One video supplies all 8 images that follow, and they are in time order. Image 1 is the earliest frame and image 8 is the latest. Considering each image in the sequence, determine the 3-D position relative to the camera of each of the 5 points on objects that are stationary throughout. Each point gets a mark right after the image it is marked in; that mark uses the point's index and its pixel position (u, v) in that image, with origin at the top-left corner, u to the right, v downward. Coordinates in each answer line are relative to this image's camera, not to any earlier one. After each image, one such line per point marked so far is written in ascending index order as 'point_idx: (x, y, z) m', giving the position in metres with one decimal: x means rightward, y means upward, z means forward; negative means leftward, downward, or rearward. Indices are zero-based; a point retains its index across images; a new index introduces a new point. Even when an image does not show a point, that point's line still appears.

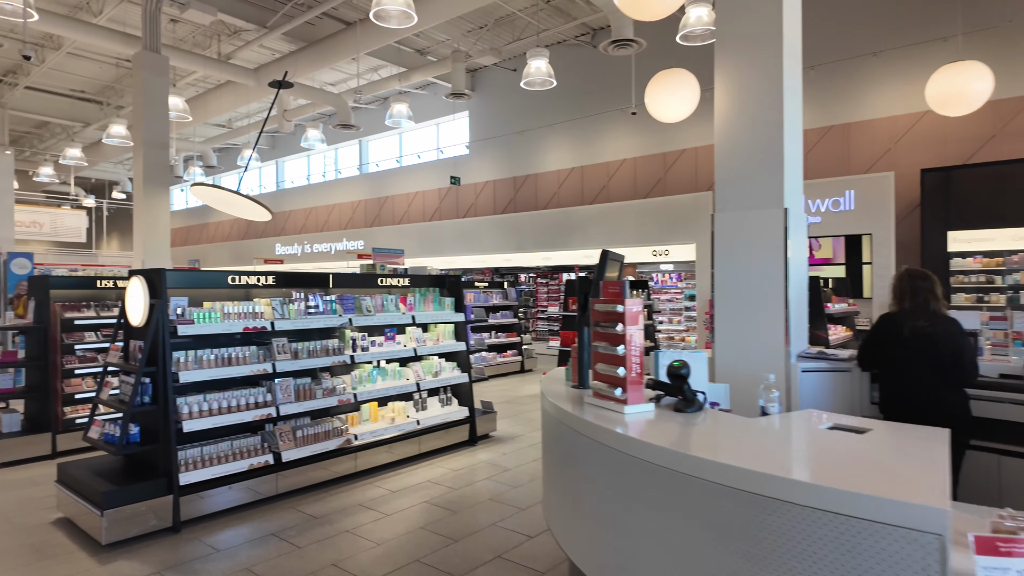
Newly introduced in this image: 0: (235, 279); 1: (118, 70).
0: (-2.1, +0.1, +4.6) m
1: (-10.2, +5.6, +15.3) m
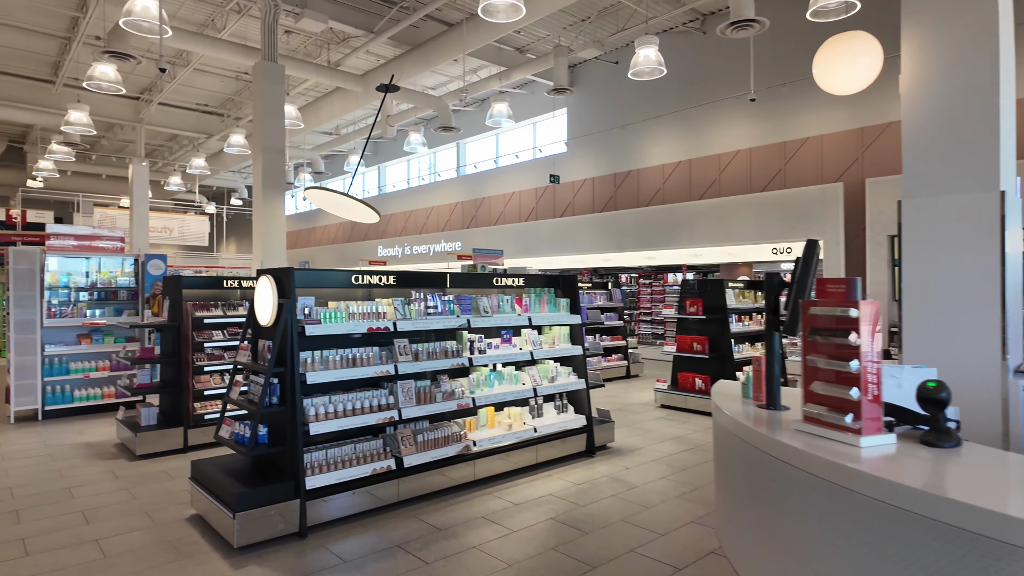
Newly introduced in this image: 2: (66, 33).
0: (-1.2, +0.1, +4.5) m
1: (-7.5, +5.6, +16.3) m
2: (-10.0, +5.7, +13.3) m
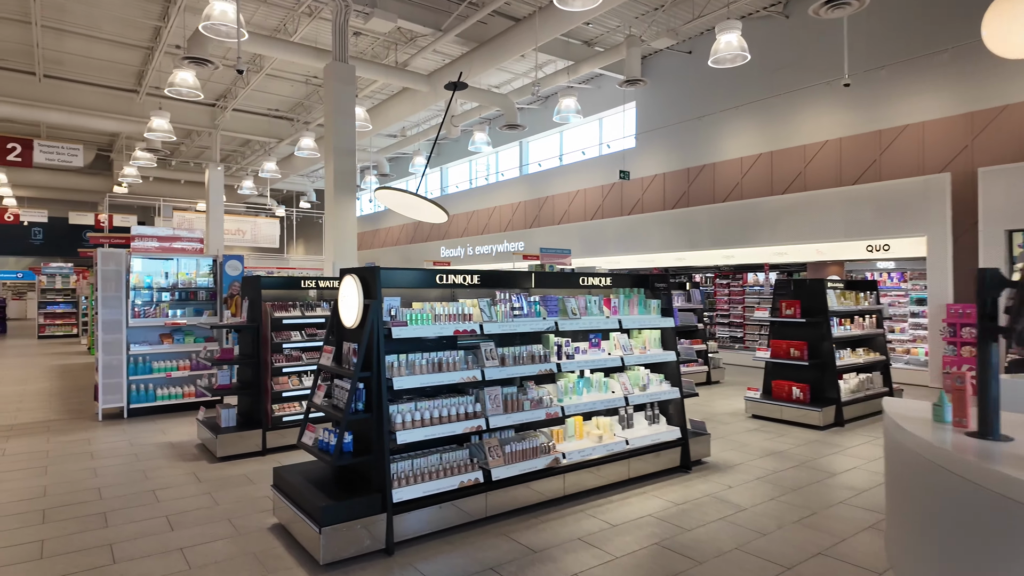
0: (-0.5, +0.1, +4.2) m
1: (-5.7, +5.6, +16.6) m
2: (-8.5, +5.7, +13.8) m
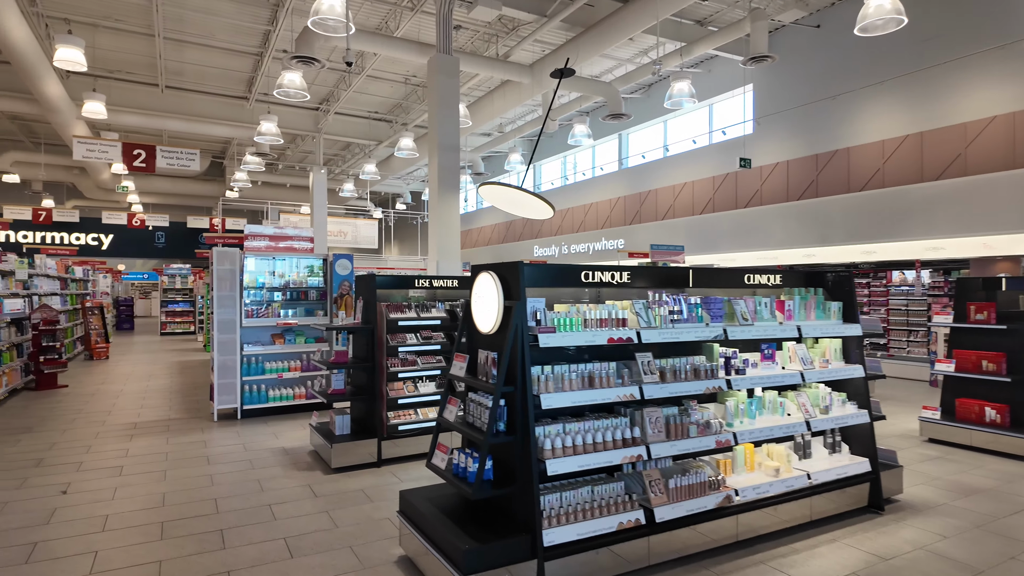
0: (+0.5, +0.1, +3.5) m
1: (-3.0, +5.6, +16.5) m
2: (-6.1, +5.7, +14.2) m
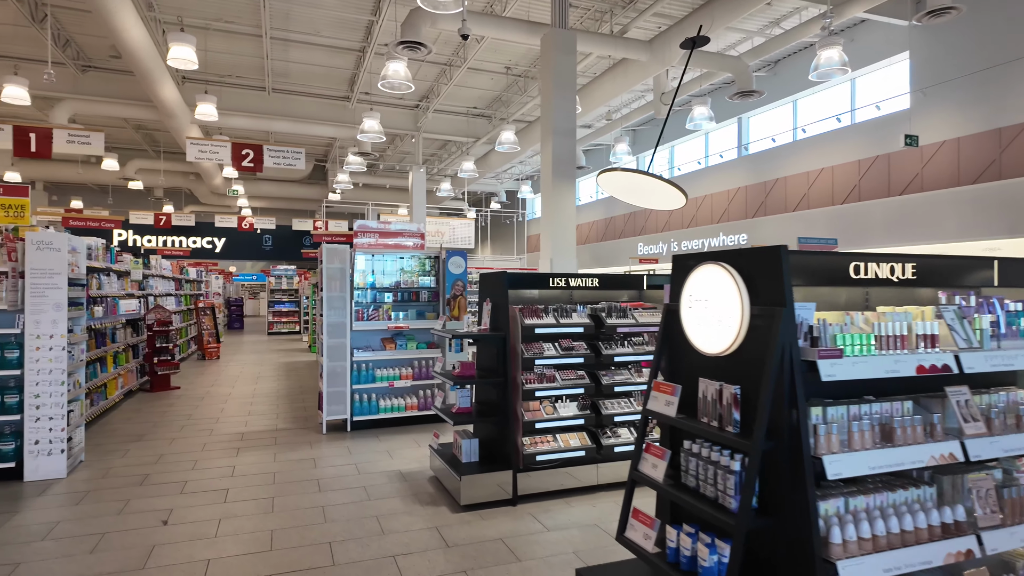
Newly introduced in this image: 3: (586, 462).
0: (+1.4, +0.1, +2.4) m
1: (-0.1, +5.6, +15.7) m
2: (-3.5, +5.7, +13.9) m
3: (+0.6, -1.3, +4.6) m
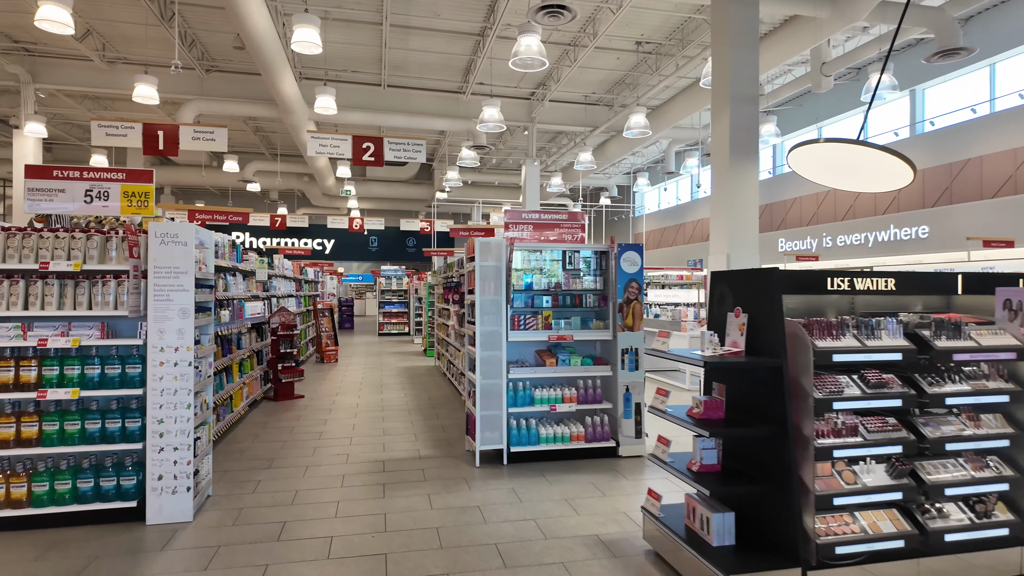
0: (+2.5, 0.0, +0.7) m
1: (+3.0, +5.5, +14.2) m
2: (-0.6, +5.6, +12.8) m
3: (+2.0, -1.4, +3.1) m
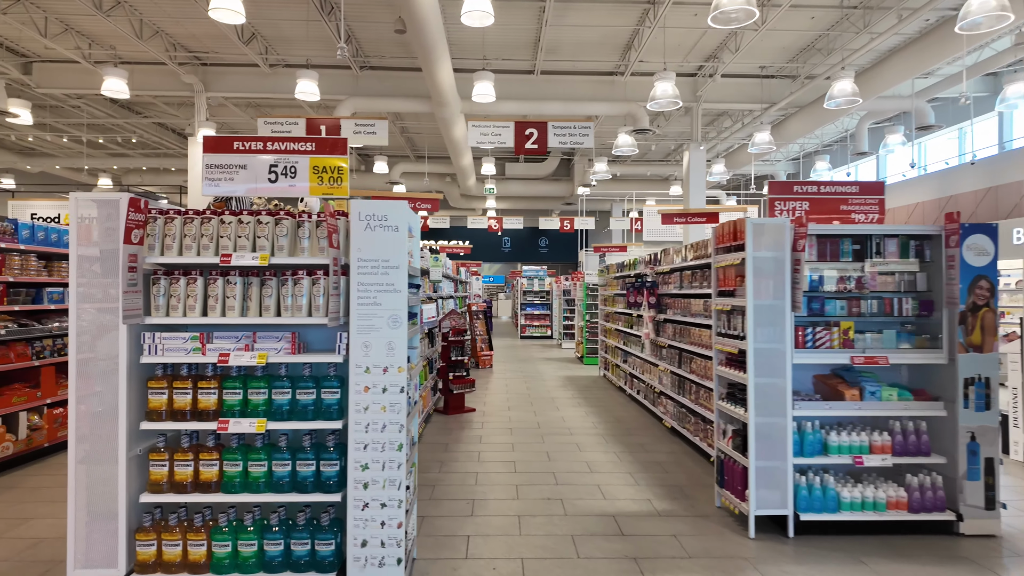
0: (+3.4, +0.1, -1.2) m
1: (+6.5, +5.5, +11.8) m
2: (+2.7, +5.6, +11.3) m
3: (+3.4, -1.4, +1.1) m
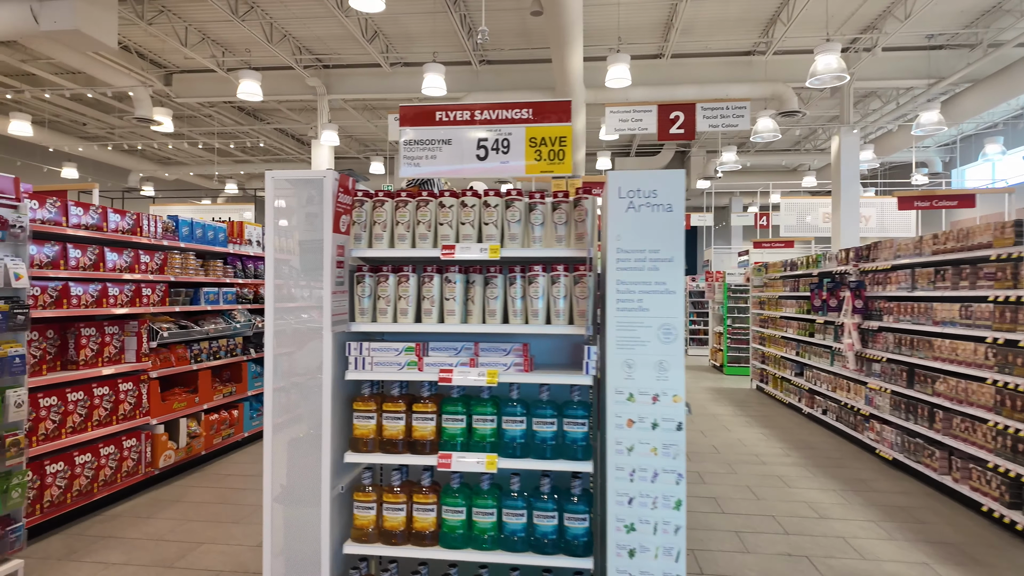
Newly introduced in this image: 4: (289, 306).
0: (+4.0, +0.1, -2.6) m
1: (+9.0, +5.5, +9.9) m
2: (+5.1, +5.6, +9.9) m
3: (+4.3, -1.4, -0.2) m
4: (-0.9, -0.1, +2.5) m
